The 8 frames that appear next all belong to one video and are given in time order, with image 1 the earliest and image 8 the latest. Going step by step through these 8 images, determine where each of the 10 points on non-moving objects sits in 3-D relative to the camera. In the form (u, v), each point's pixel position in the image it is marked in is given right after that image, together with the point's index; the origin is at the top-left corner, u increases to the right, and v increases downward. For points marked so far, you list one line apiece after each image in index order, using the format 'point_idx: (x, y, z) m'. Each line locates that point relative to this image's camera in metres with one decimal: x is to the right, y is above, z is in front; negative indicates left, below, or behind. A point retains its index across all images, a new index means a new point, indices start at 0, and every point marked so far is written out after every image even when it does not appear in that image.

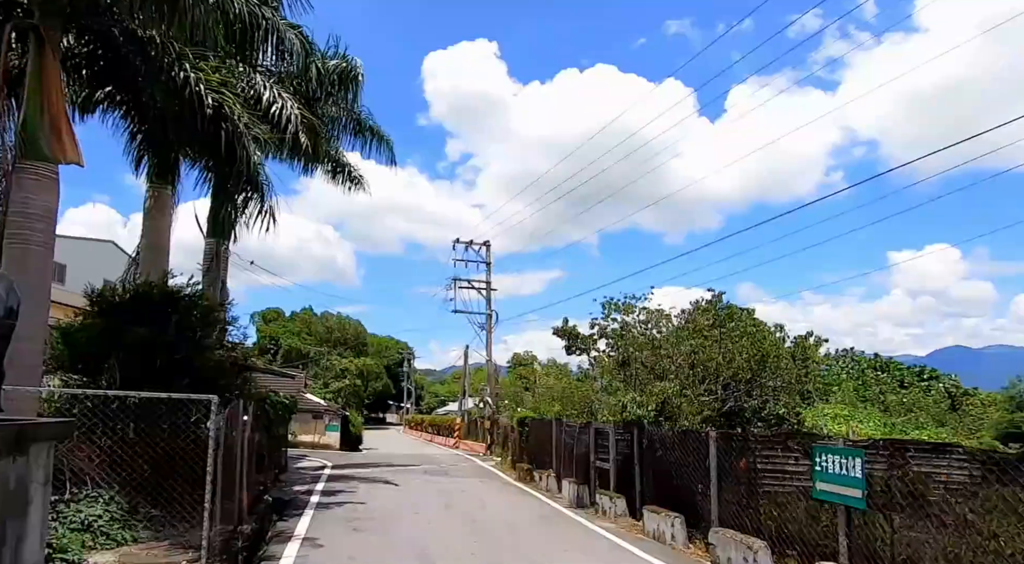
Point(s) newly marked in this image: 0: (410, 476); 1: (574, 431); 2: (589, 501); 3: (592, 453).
0: (-2.6, -5.0, +19.1) m
1: (+1.3, -3.1, +15.5) m
2: (+1.4, -4.1, +13.8) m
3: (+1.5, -3.2, +14.2) m
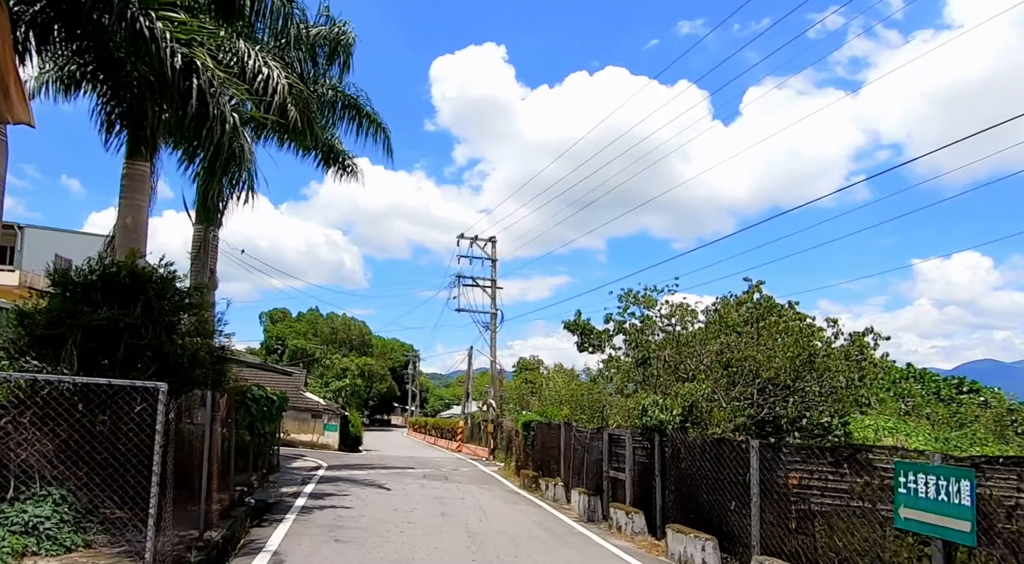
0: (-2.5, -4.7, +17.8) m
1: (+1.4, -3.0, +14.2) m
2: (+1.5, -3.9, +12.5) m
3: (+1.6, -3.1, +12.9) m
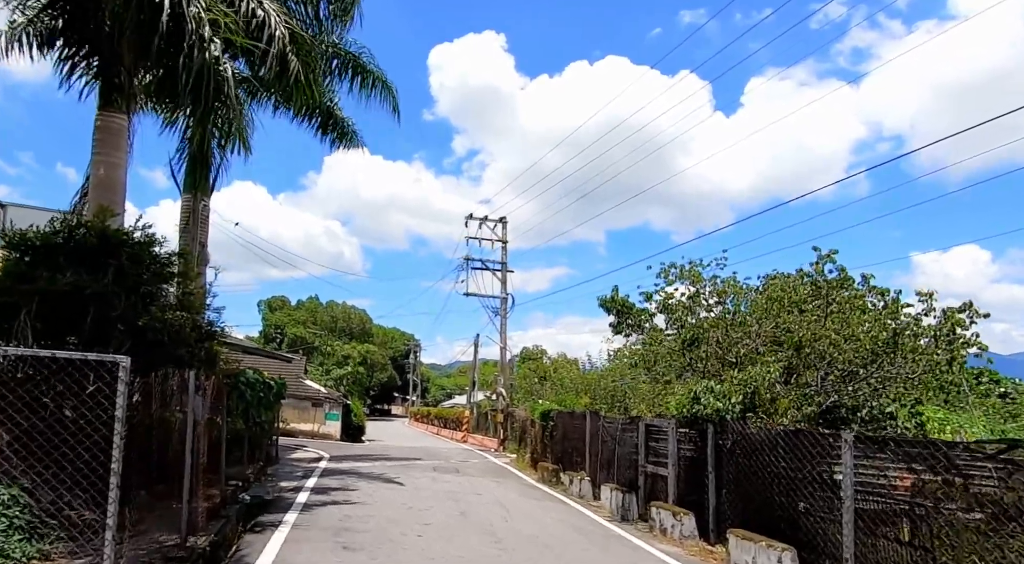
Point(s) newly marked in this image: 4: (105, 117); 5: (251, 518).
0: (-2.1, -4.2, +16.5) m
1: (+1.8, -2.5, +12.9) m
2: (+1.9, -3.5, +11.2) m
3: (+2.0, -2.7, +11.5) m
4: (-6.0, +2.5, +11.1) m
5: (-3.4, -3.1, +9.8) m
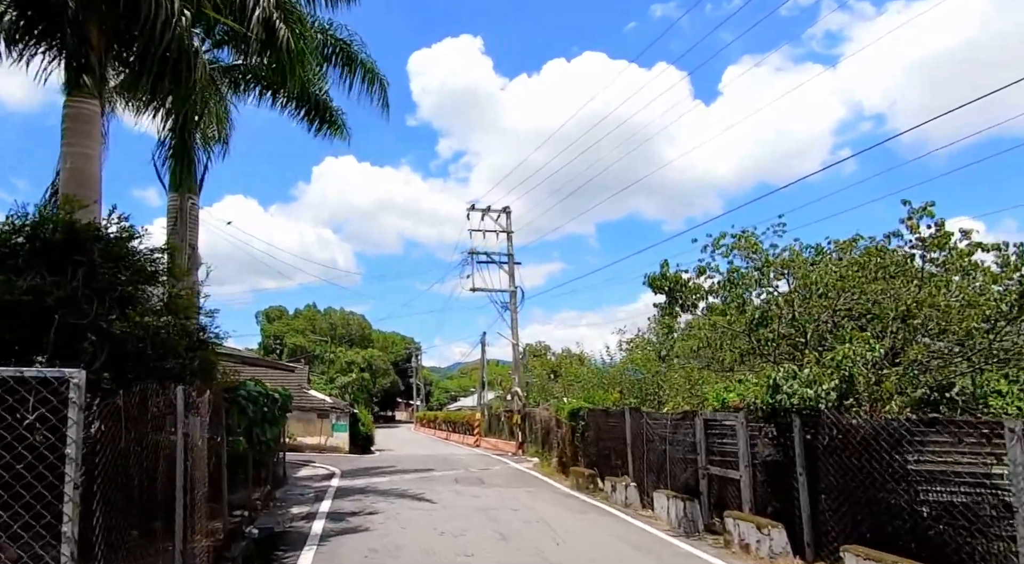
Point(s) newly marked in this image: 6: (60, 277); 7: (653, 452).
0: (-1.5, -4.1, +15.1) m
1: (+2.3, -2.2, +11.5) m
2: (+2.5, -3.2, +9.8) m
3: (+2.6, -2.3, +10.1) m
4: (-5.7, +2.3, +9.7) m
5: (-2.8, -3.1, +8.4) m
6: (-4.1, 0.0, +6.6) m
7: (+2.2, -2.7, +11.9) m
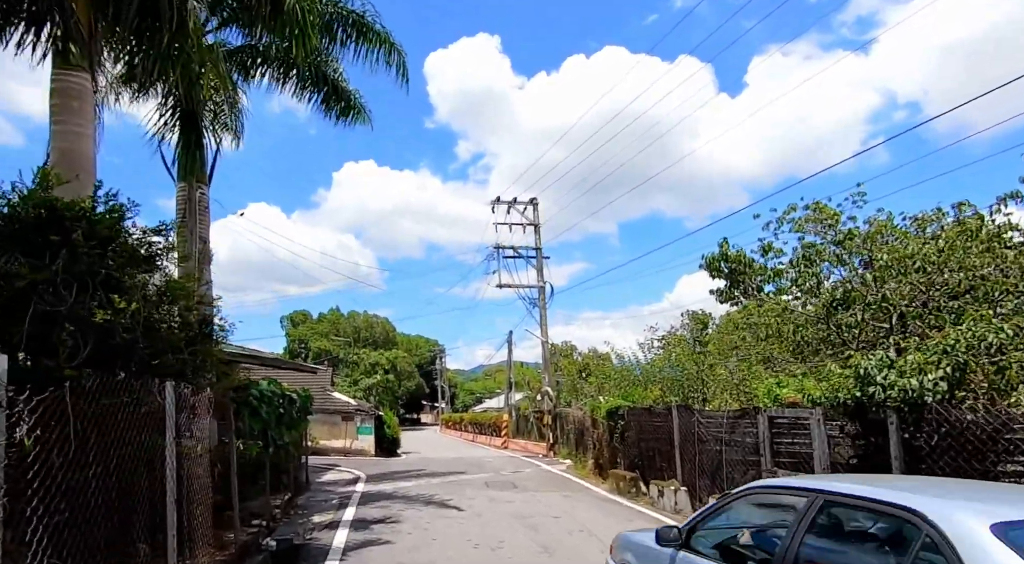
0: (-0.8, -4.0, +14.1) m
1: (+2.9, -2.0, +10.4) m
2: (+3.0, -3.0, +8.7) m
3: (+3.1, -2.1, +9.1) m
4: (-5.3, +2.4, +8.8) m
5: (-2.4, -2.9, +7.5) m
6: (-3.7, +0.2, +5.8) m
7: (+2.8, -2.5, +10.8) m
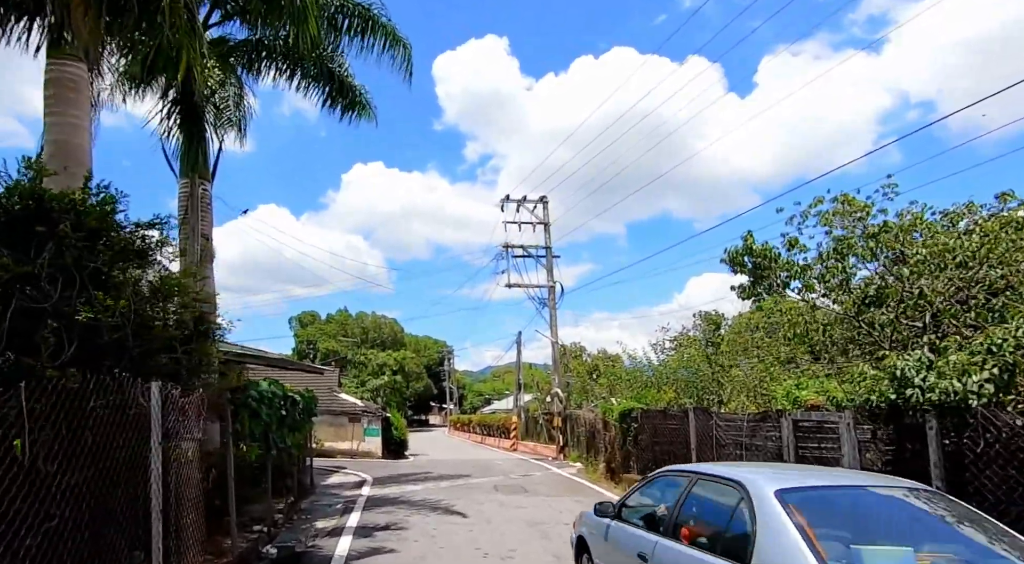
0: (-0.6, -3.9, +13.7) m
1: (+3.0, -2.0, +10.0) m
2: (+3.1, -2.9, +8.3) m
3: (+3.2, -2.1, +8.6) m
4: (-5.2, +2.5, +8.5) m
5: (-2.2, -2.9, +7.1) m
6: (-3.6, +0.2, +5.4) m
7: (+2.9, -2.4, +10.3) m
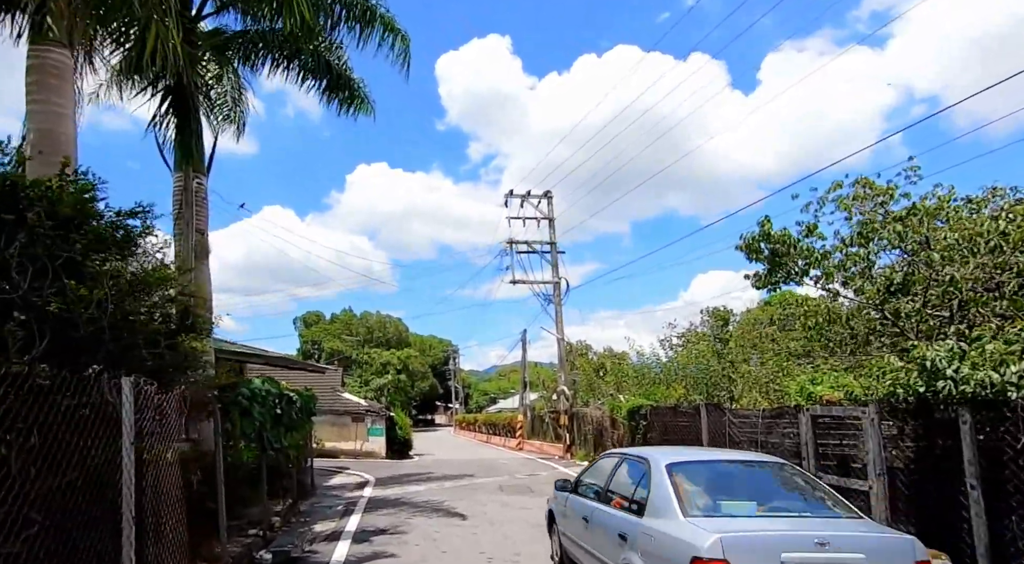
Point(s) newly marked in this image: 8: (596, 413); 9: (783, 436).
0: (-0.5, -3.9, +13.3) m
1: (+3.1, -1.8, +9.6) m
2: (+3.2, -2.8, +7.9) m
3: (+3.3, -1.9, +8.2) m
4: (-5.2, +2.5, +8.1) m
5: (-2.2, -2.8, +6.7) m
6: (-3.6, +0.3, +5.0) m
7: (+3.0, -2.3, +9.9) m
8: (+2.2, -3.4, +19.6) m
9: (+3.2, -1.8, +8.8) m
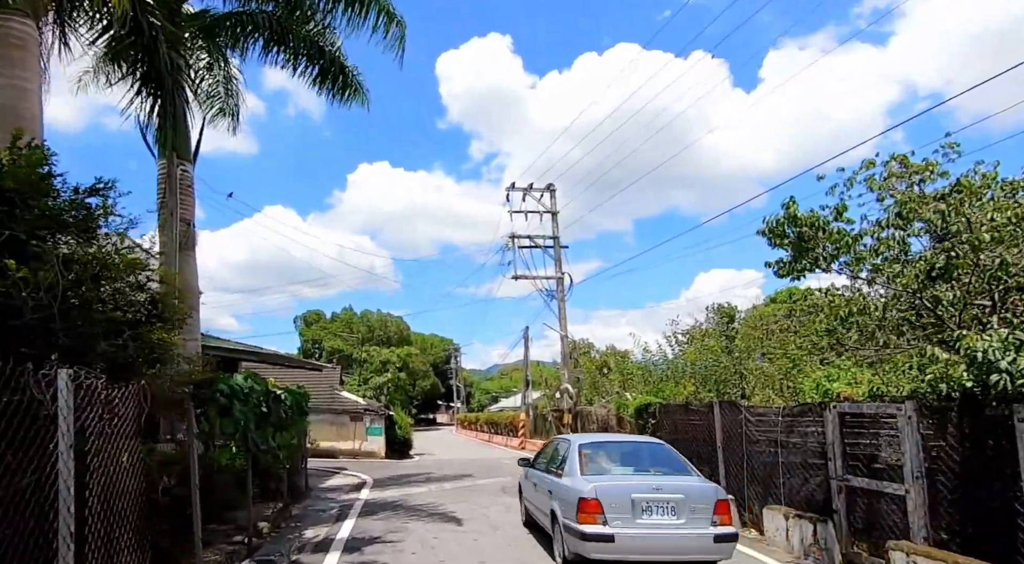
0: (-0.5, -3.7, +12.7) m
1: (+3.1, -1.7, +9.0) m
2: (+3.2, -2.7, +7.3) m
3: (+3.3, -1.8, +7.6) m
4: (-5.1, +2.6, +7.5) m
5: (-2.2, -2.7, +6.1) m
6: (-3.6, +0.4, +4.4) m
7: (+3.0, -2.2, +9.3) m
8: (+2.3, -3.3, +19.0) m
9: (+3.2, -1.7, +8.2) m
